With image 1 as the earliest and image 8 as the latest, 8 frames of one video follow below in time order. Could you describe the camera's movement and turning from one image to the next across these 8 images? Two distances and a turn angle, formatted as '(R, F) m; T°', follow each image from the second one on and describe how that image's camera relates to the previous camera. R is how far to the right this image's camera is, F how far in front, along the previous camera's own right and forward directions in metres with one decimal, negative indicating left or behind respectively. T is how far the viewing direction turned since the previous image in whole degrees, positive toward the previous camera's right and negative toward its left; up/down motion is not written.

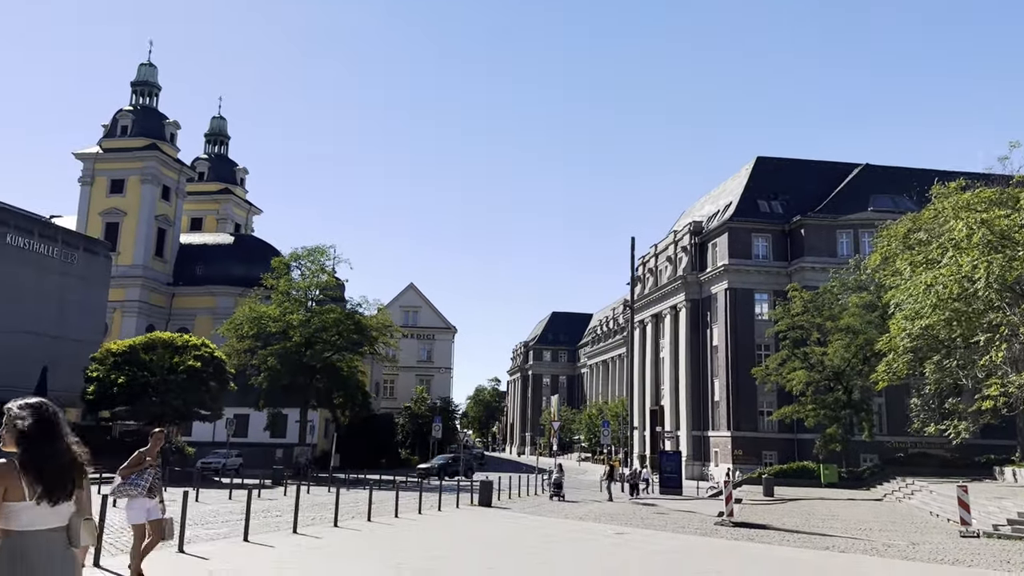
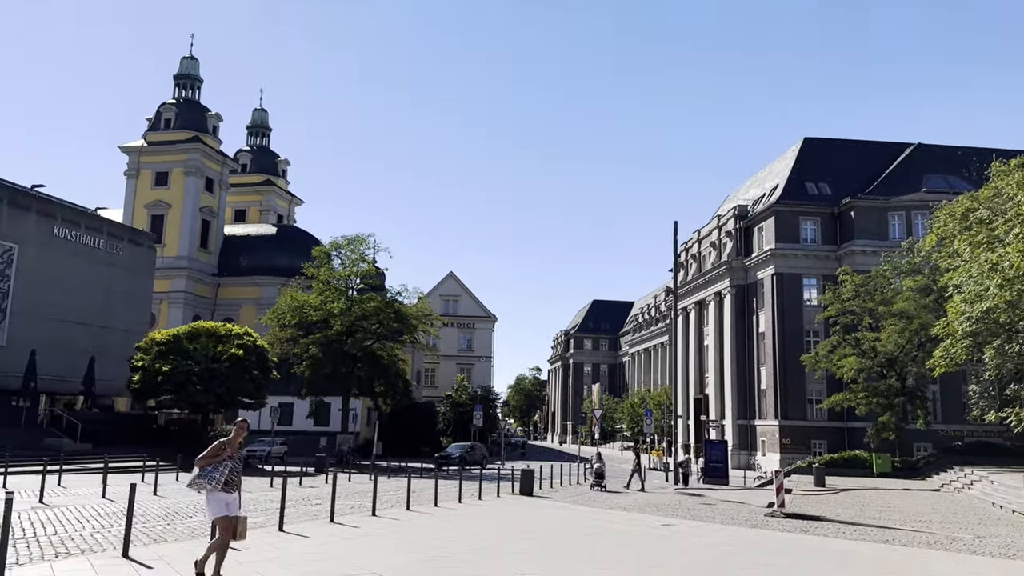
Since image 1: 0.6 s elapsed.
(0.0, +0.6) m; -3°
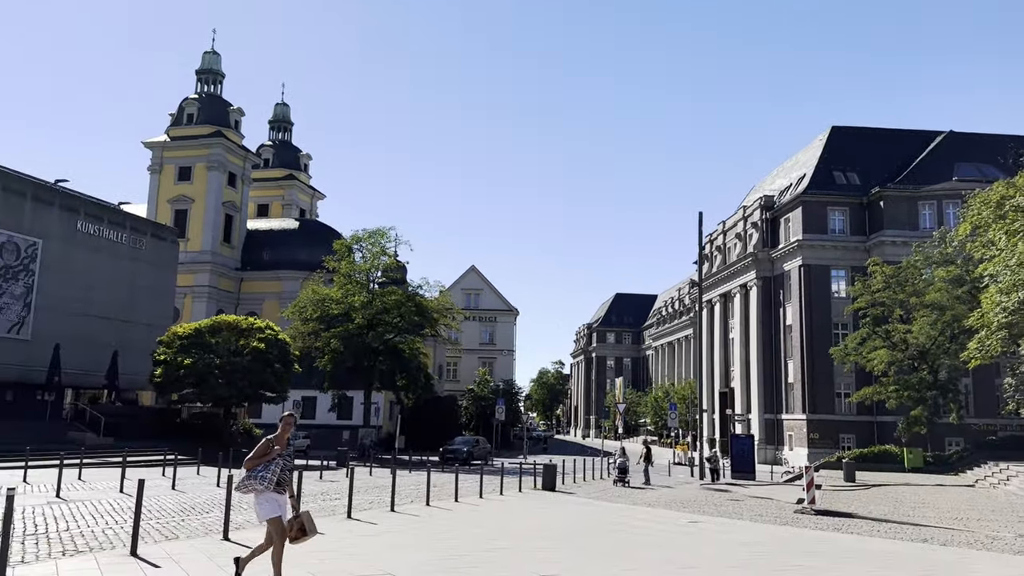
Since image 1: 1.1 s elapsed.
(0.0, +0.4) m; -2°
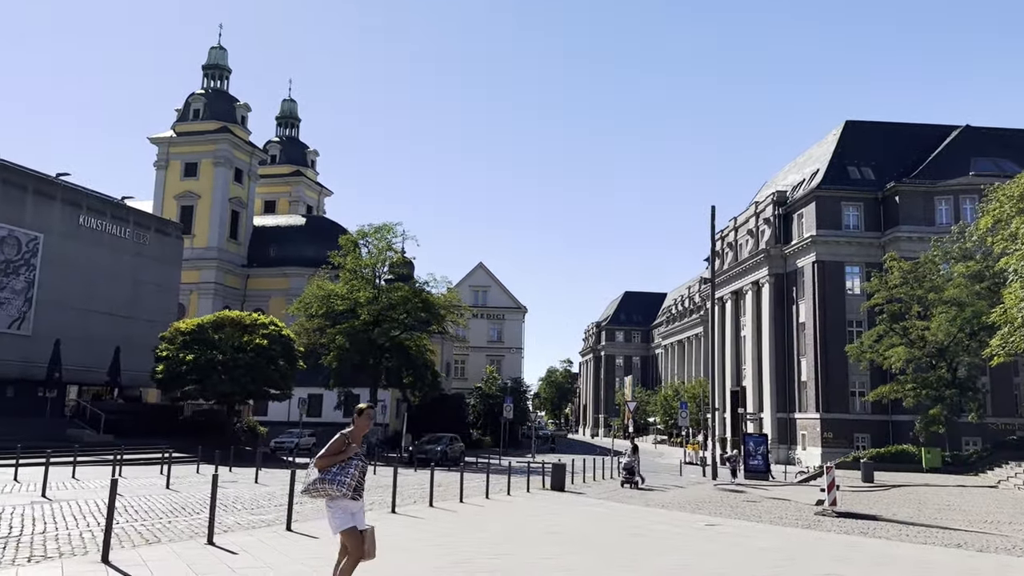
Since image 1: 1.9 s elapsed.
(0.0, +0.8) m; -1°
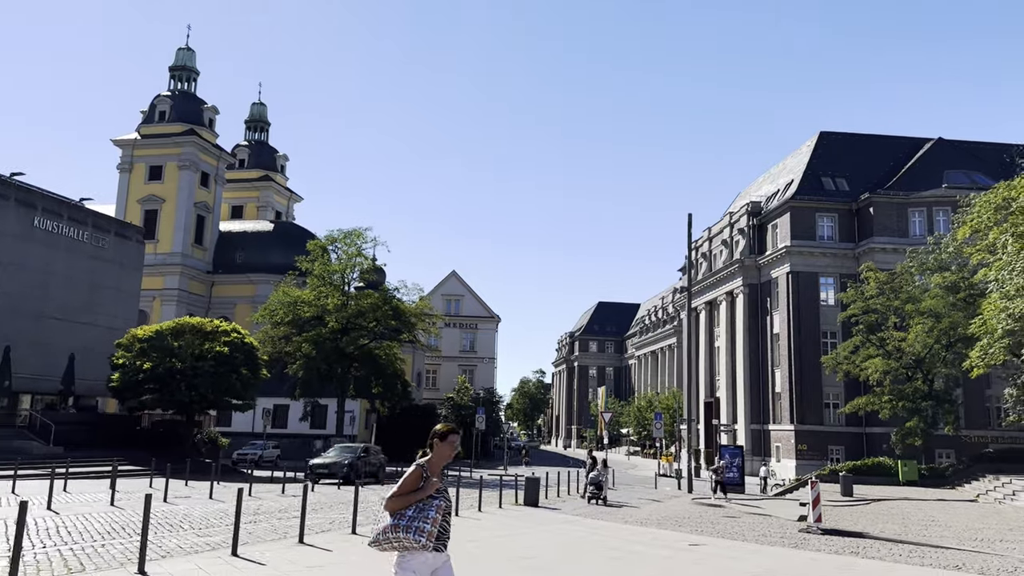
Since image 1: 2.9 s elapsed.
(0.0, +1.0) m; +2°
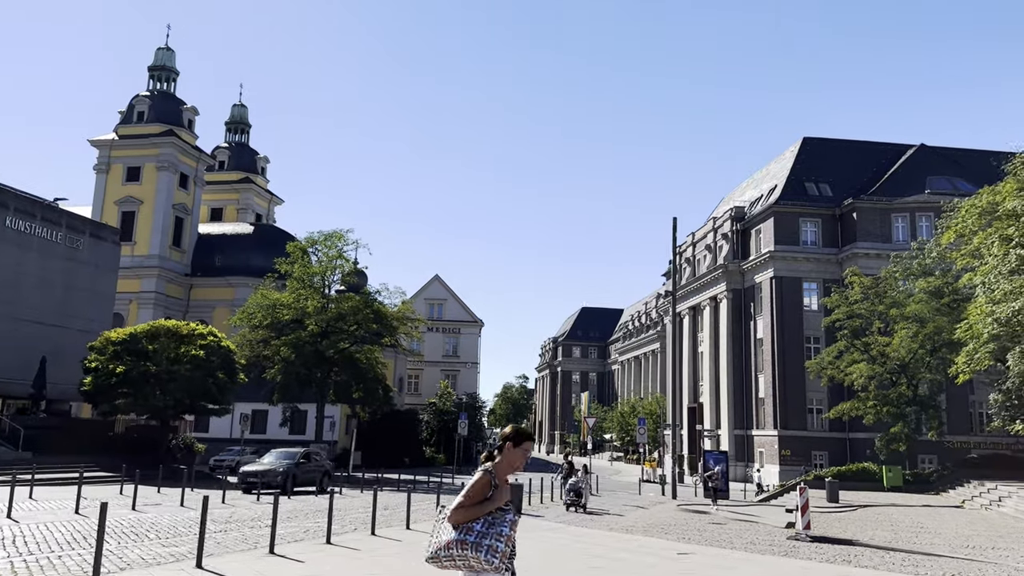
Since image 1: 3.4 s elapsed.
(0.0, +0.5) m; +1°
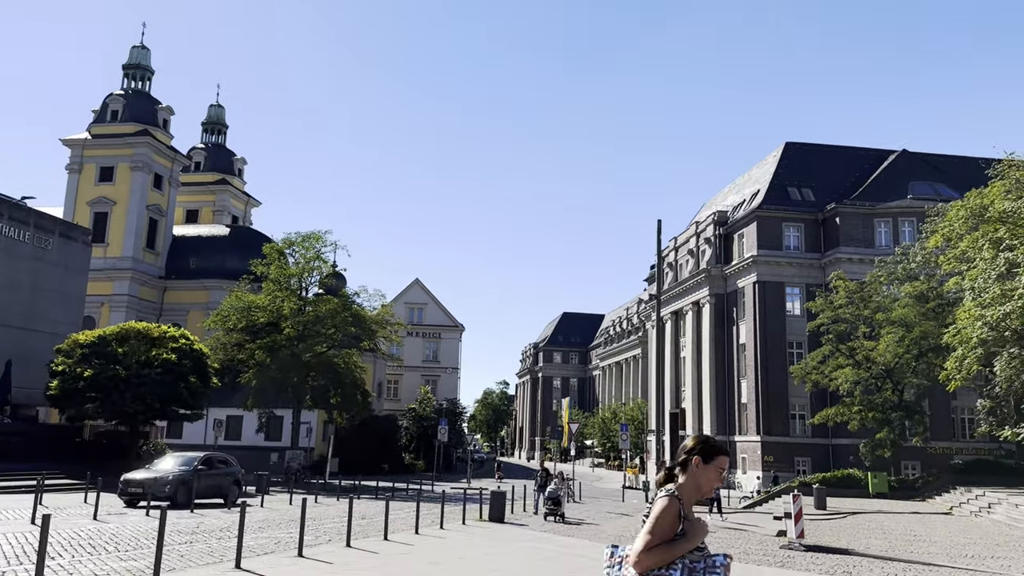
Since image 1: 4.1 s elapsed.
(-0.1, +0.7) m; +1°
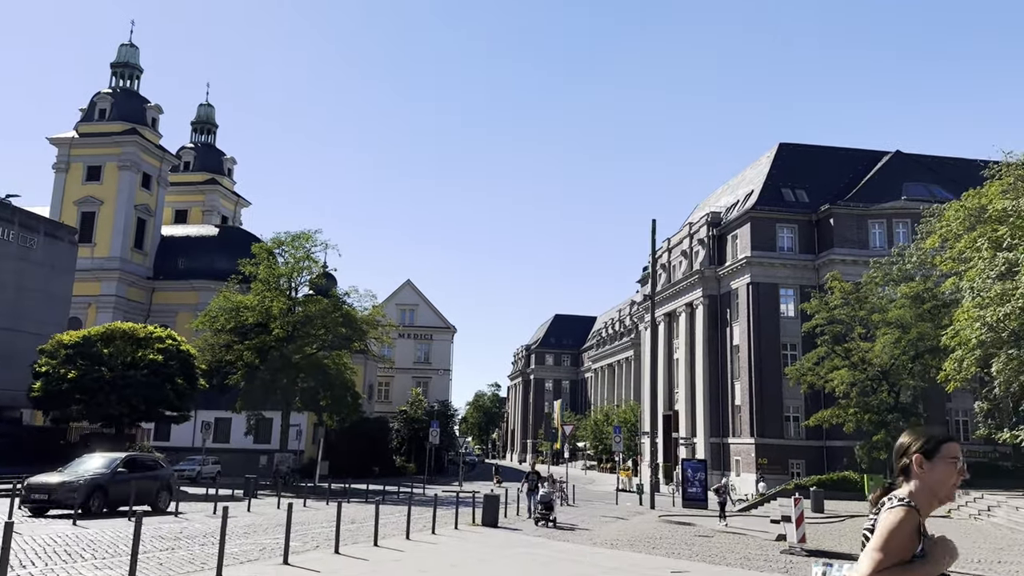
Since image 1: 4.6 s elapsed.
(-0.1, +0.5) m; +1°
